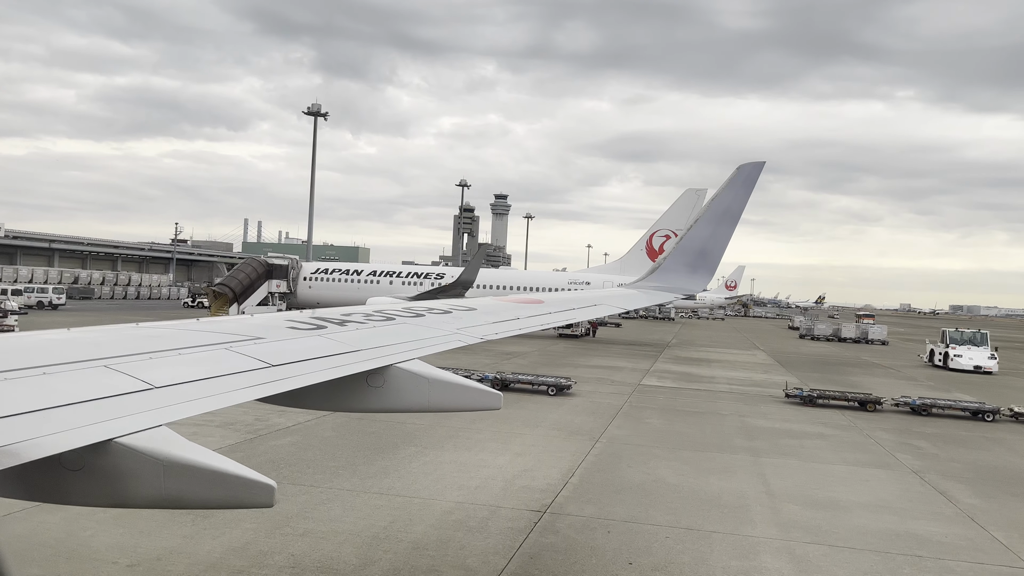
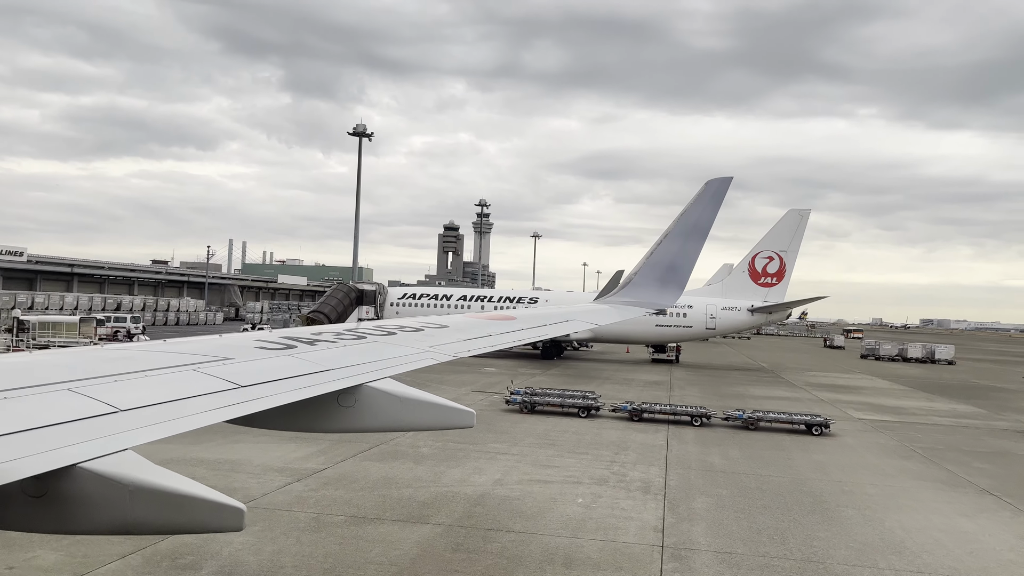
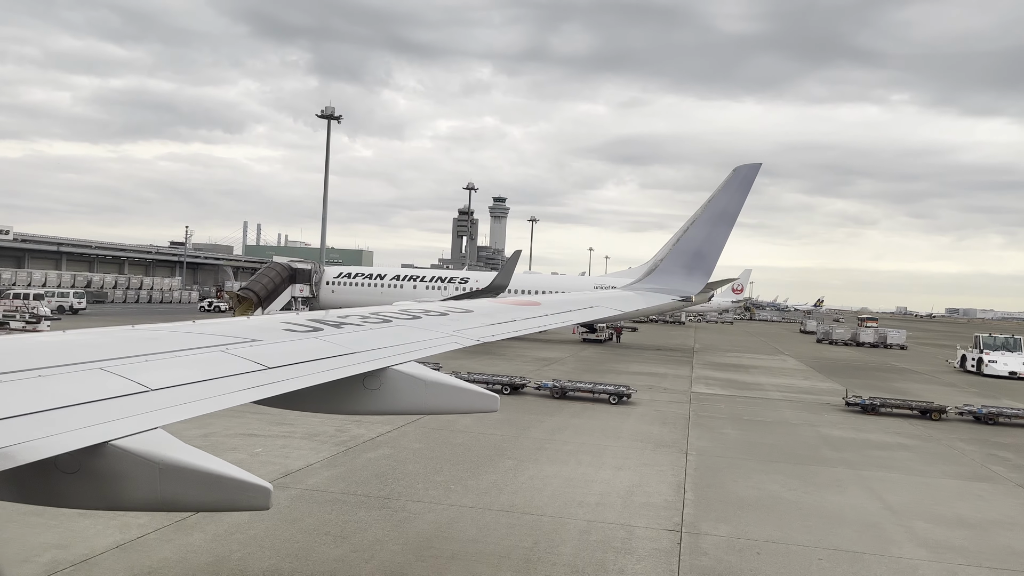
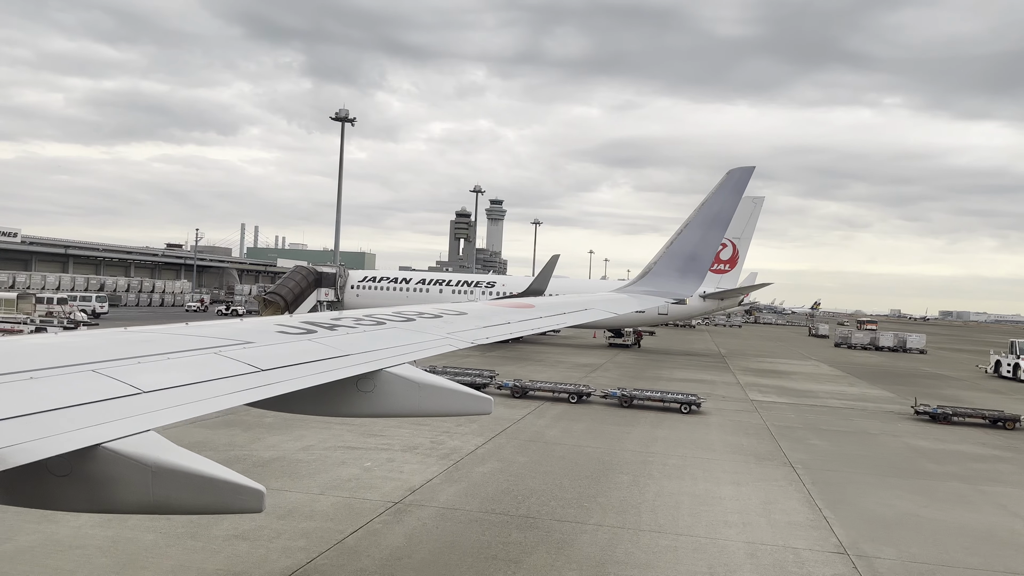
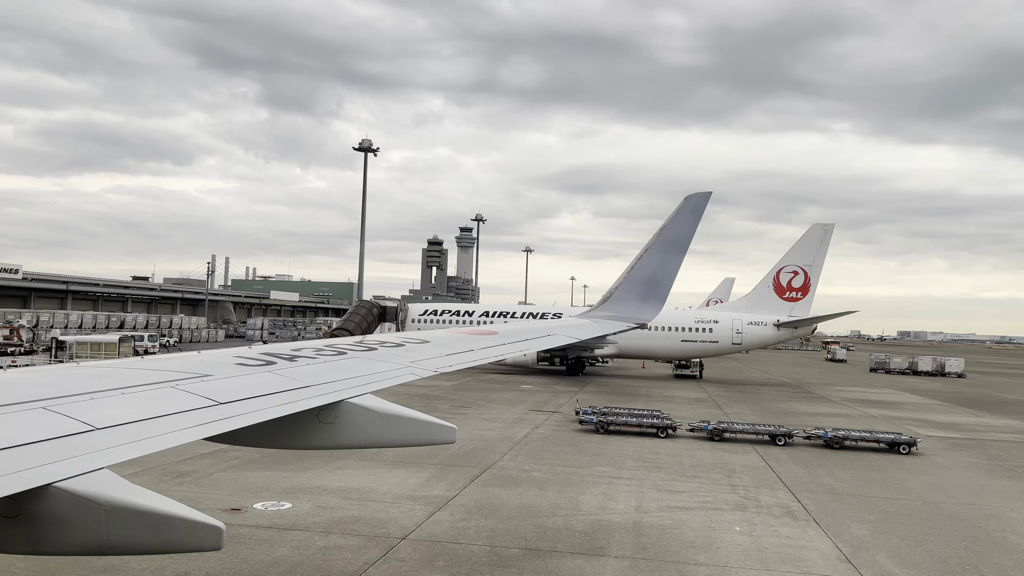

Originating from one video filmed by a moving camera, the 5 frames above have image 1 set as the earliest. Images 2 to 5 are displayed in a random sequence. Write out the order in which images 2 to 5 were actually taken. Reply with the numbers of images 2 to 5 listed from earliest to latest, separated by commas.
3, 4, 2, 5
